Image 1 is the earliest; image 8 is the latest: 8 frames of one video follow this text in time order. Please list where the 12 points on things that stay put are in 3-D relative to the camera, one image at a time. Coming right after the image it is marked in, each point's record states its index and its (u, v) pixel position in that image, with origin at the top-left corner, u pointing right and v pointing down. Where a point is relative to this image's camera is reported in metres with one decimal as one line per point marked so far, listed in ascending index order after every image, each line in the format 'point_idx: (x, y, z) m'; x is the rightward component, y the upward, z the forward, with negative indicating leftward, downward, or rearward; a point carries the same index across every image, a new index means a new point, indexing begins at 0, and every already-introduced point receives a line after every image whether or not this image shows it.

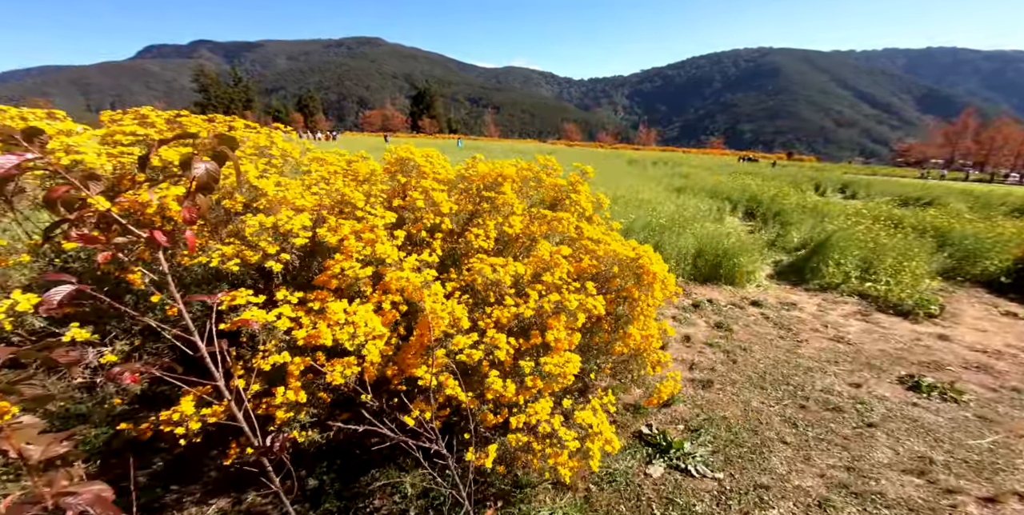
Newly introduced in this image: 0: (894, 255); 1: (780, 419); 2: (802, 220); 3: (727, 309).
0: (+6.4, +0.1, +7.6) m
1: (+2.1, -1.3, +3.7) m
2: (+6.7, +1.0, +10.4) m
3: (+3.0, -0.7, +6.2) m
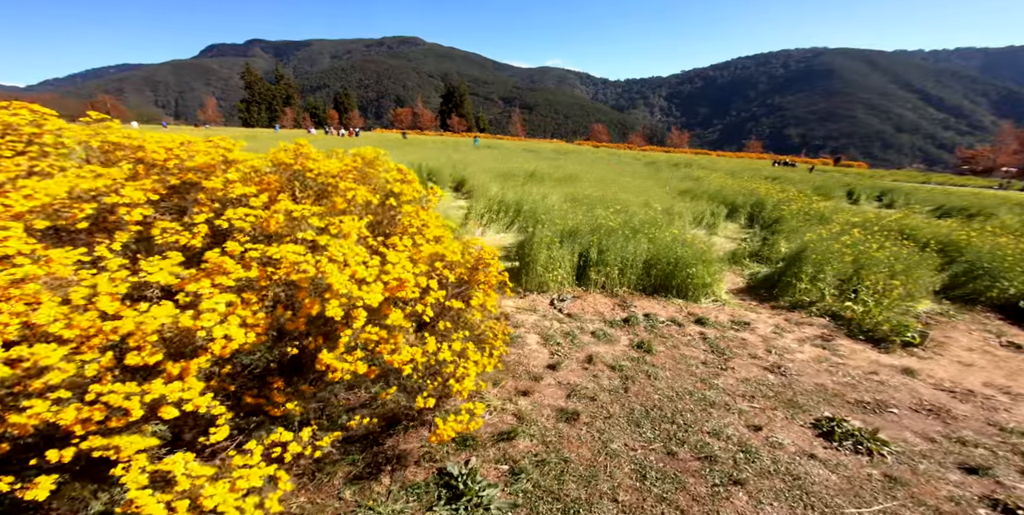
0: (+5.4, -0.2, +6.6) m
1: (+0.8, -1.4, +3.0) m
2: (+5.9, +0.7, +9.4) m
3: (+1.9, -0.8, +5.5) m
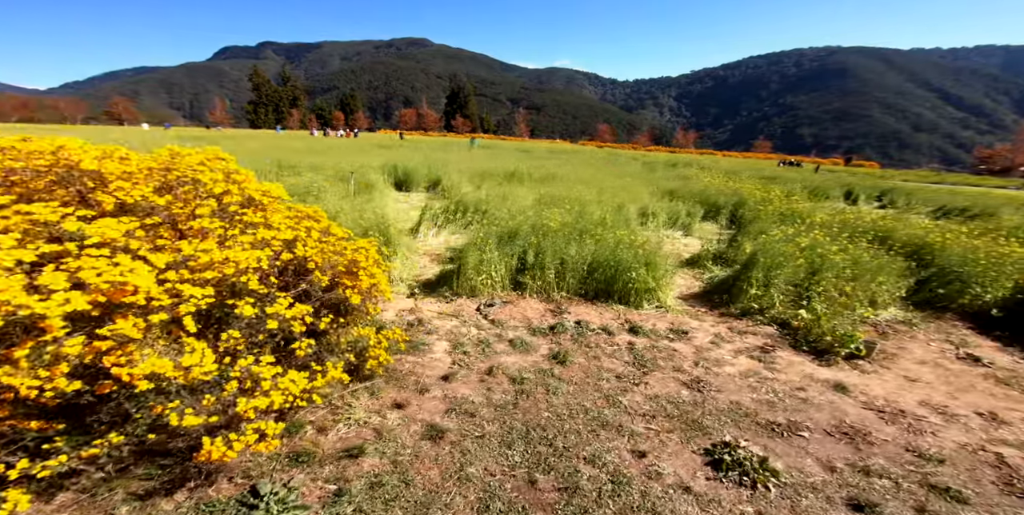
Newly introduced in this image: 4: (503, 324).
0: (+4.5, -0.2, +6.2) m
1: (-0.2, -1.4, +2.7) m
2: (+5.1, +0.6, +9.0) m
3: (+0.9, -0.9, +5.2) m
4: (-0.1, -0.7, +5.2) m
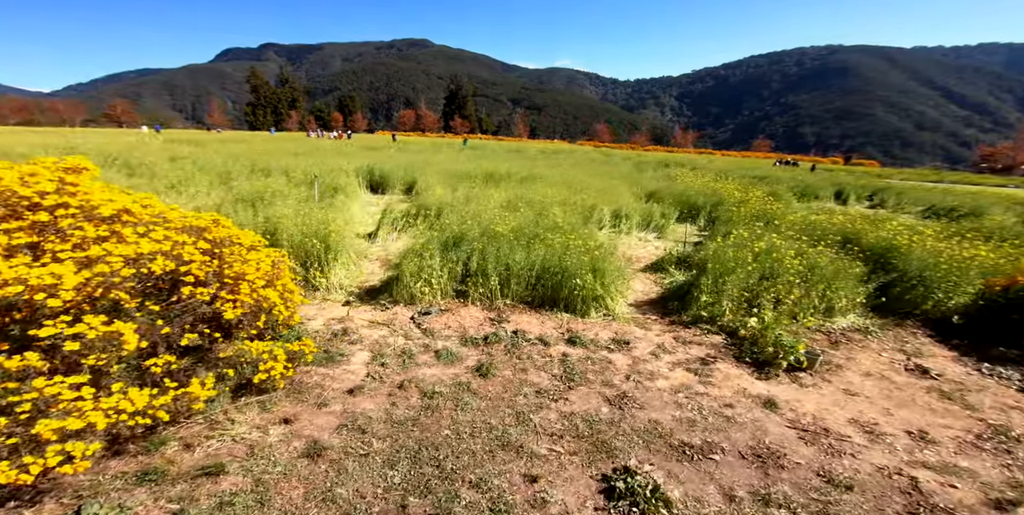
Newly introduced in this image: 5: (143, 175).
0: (+3.7, -0.3, +6.0) m
1: (-1.0, -1.5, +2.5) m
2: (+4.3, +0.6, +8.7) m
3: (+0.1, -1.0, +5.0) m
4: (-0.8, -0.8, +5.0) m
5: (-8.6, +1.9, +10.5) m
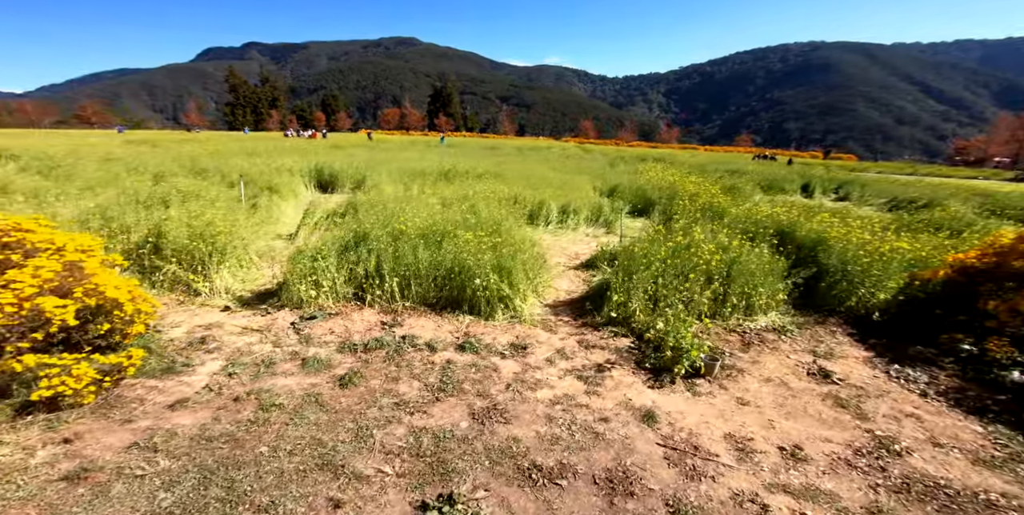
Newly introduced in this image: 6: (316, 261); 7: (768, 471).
0: (+2.5, -0.2, +5.7) m
1: (-2.1, -1.6, +2.1) m
2: (+3.0, +0.6, +8.4) m
3: (-1.0, -1.0, +4.6) m
4: (-2.0, -0.9, +4.6) m
5: (-10.0, +1.8, +9.9) m
6: (-2.4, 0.0, +5.5) m
7: (+1.7, -1.4, +3.0) m
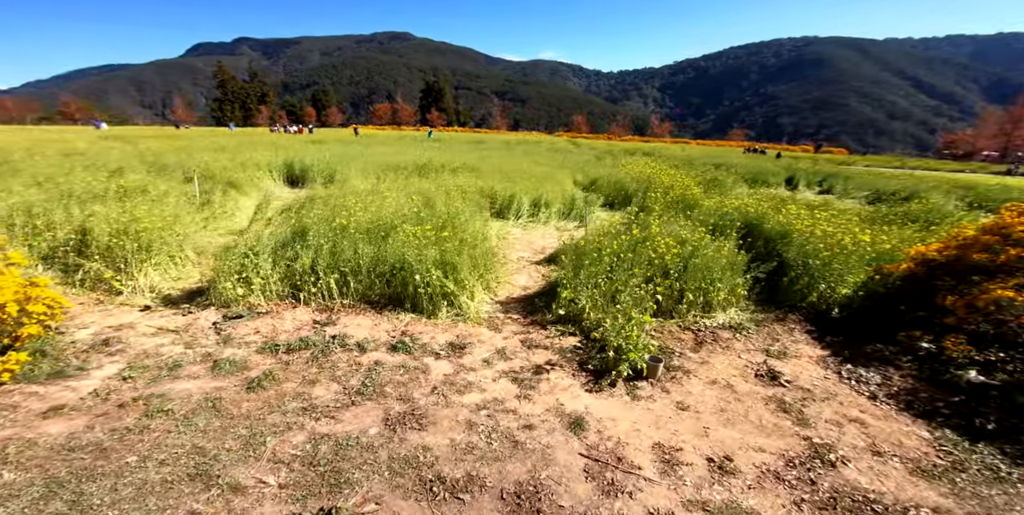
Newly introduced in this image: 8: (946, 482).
0: (+1.9, -0.2, +5.4) m
1: (-2.7, -1.6, +1.8) m
2: (+2.4, +0.7, +8.2) m
3: (-1.7, -0.9, +4.3) m
4: (-2.7, -0.8, +4.3) m
5: (-10.7, +1.8, +9.5) m
6: (-3.0, 0.0, +5.2) m
7: (+1.1, -1.4, +2.7) m
8: (+2.6, -1.3, +2.6) m
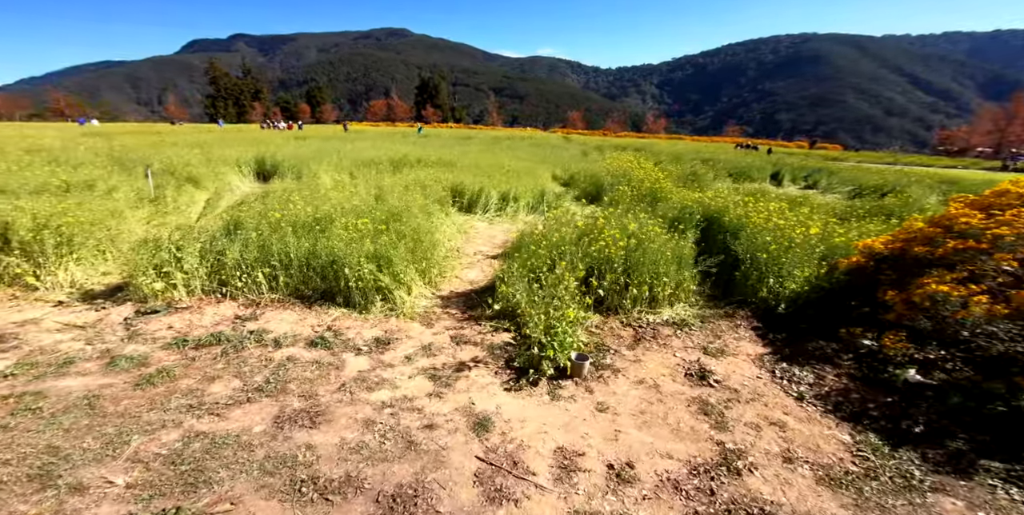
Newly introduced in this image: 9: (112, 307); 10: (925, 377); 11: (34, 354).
0: (+1.2, -0.1, +5.2) m
1: (-3.4, -1.5, +1.6) m
2: (+1.7, +0.8, +8.0) m
3: (-2.4, -0.9, +4.1) m
4: (-3.3, -0.8, +4.1) m
5: (-11.4, +1.9, +9.3) m
6: (-3.7, 0.0, +4.9) m
7: (+0.4, -1.3, +2.5) m
8: (+1.9, -1.3, +2.4) m
9: (-4.0, -0.5, +4.6) m
10: (+3.2, -0.9, +3.5) m
11: (-3.8, -0.9, +3.7) m
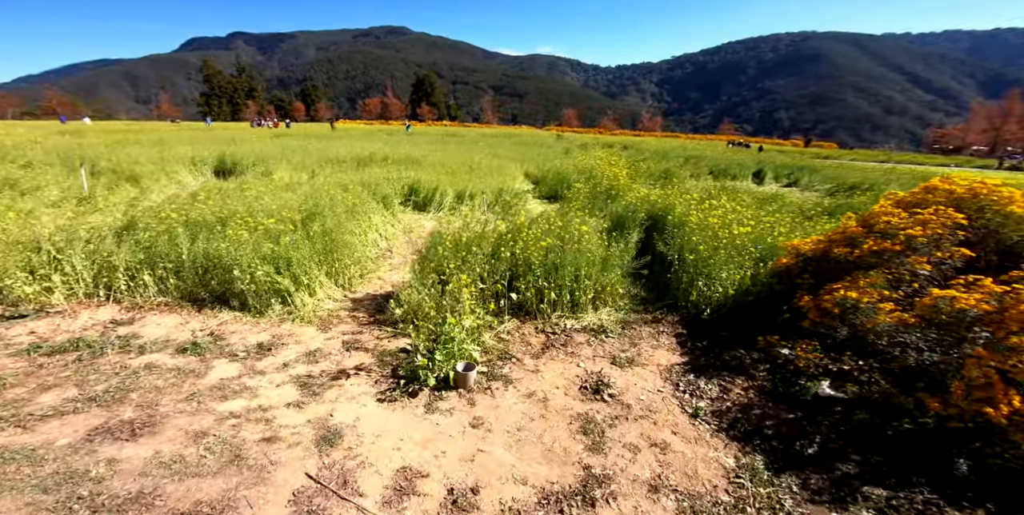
0: (+0.3, -0.1, +4.9) m
1: (-4.3, -1.6, +1.3) m
2: (+0.7, +0.8, +7.6) m
3: (-3.3, -0.9, +3.8) m
4: (-4.3, -0.8, +3.8) m
5: (-12.3, +1.9, +8.9) m
6: (-4.6, 0.0, +4.6) m
7: (-0.5, -1.3, +2.2) m
8: (+1.0, -1.3, +2.1) m
9: (-4.9, -0.6, +4.3) m
10: (+2.3, -0.9, +3.2) m
11: (-4.8, -0.9, +3.3) m
